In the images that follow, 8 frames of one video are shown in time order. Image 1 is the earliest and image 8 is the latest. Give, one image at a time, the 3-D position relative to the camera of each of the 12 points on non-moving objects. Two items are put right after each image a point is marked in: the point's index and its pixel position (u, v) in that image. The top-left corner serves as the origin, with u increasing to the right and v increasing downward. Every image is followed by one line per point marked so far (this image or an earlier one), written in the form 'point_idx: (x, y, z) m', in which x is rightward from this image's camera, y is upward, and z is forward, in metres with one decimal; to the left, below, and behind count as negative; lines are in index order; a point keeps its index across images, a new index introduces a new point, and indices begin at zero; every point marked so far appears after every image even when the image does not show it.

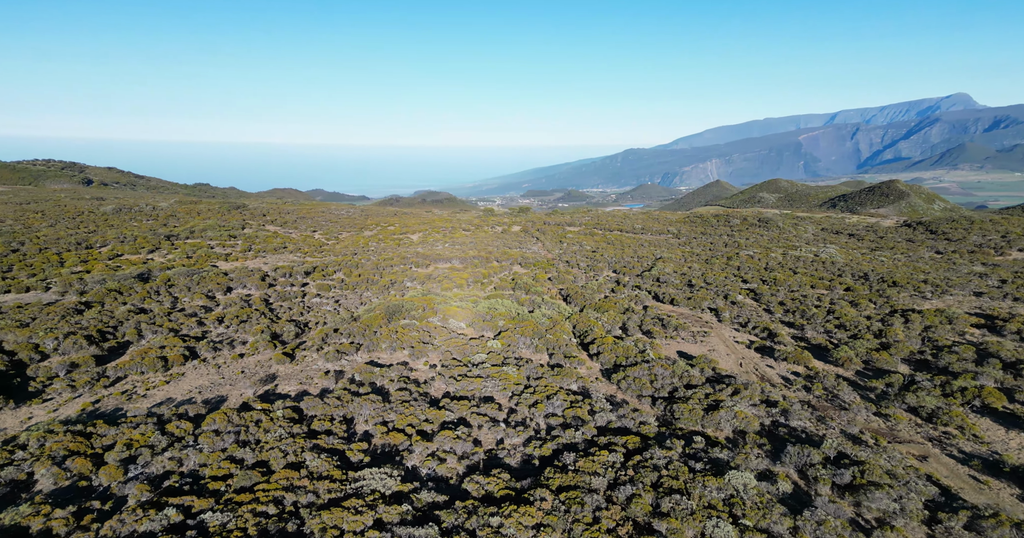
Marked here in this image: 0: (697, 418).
0: (+5.4, -4.4, +15.2) m
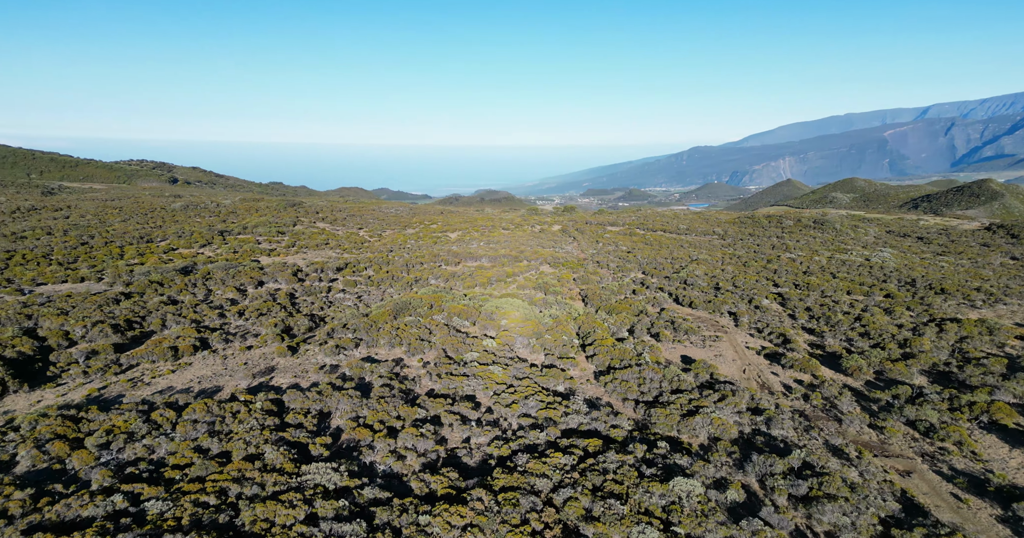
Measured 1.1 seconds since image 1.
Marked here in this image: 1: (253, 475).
0: (+4.5, -4.4, +14.7) m
1: (-5.1, -4.1, +10.4) m
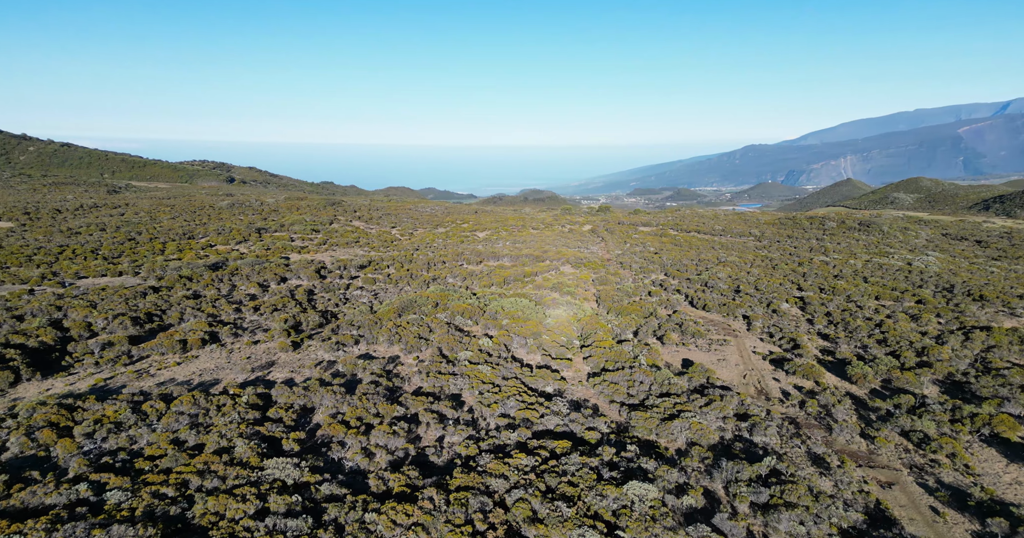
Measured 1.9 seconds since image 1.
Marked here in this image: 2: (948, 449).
0: (+3.8, -4.4, +14.4) m
1: (-5.9, -4.0, +10.4) m
2: (+11.7, -4.9, +14.2) m
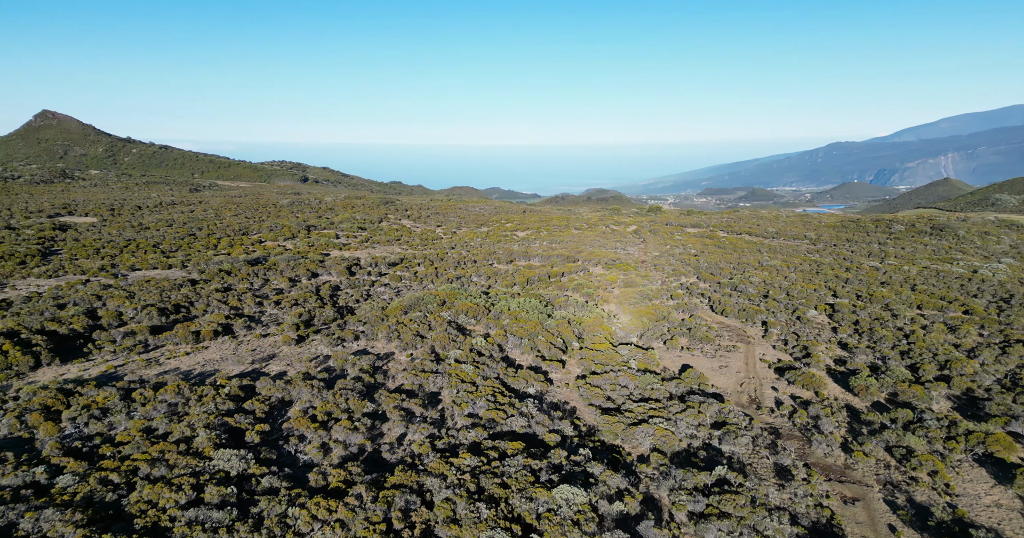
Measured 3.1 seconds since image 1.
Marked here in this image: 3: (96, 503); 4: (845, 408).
0: (+2.8, -4.4, +14.2) m
1: (-7.1, -3.8, +10.7) m
2: (+10.7, -5.1, +13.6) m
3: (-7.4, -4.2, +9.4) m
4: (+12.5, -5.1, +19.4) m
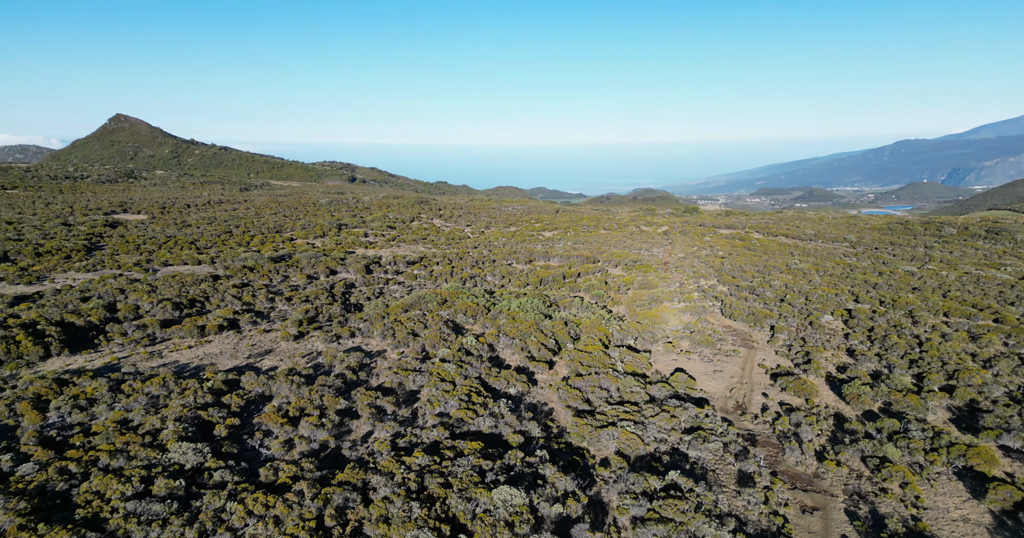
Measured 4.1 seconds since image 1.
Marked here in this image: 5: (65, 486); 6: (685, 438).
0: (+1.9, -4.5, +14.1) m
1: (-8.1, -3.7, +10.9) m
2: (+9.7, -5.3, +13.3) m
3: (-8.5, -4.1, +9.6) m
4: (+11.7, -5.3, +19.0) m
5: (-8.3, -4.1, +9.8) m
6: (+4.7, -4.6, +14.2) m
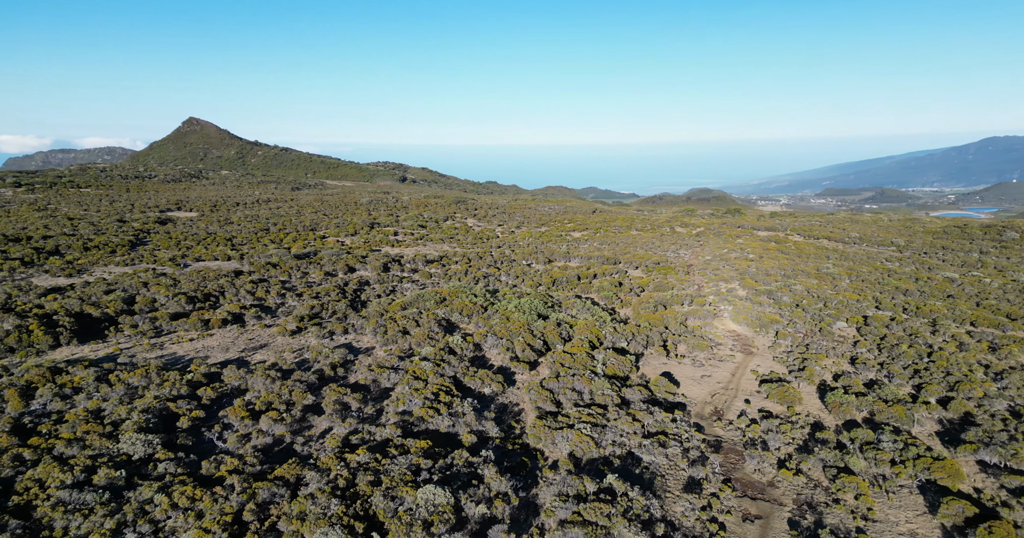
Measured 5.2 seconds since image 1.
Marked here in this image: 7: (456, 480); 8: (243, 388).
0: (+0.7, -4.6, +14.2) m
1: (-9.4, -3.6, +11.4) m
2: (+8.5, -5.5, +13.1) m
3: (-9.8, -4.0, +10.1) m
4: (+10.7, -5.6, +18.8) m
5: (-9.6, -3.9, +10.2) m
6: (+3.5, -4.7, +14.2) m
7: (-1.1, -4.2, +10.4) m
8: (-9.3, -4.1, +17.8) m
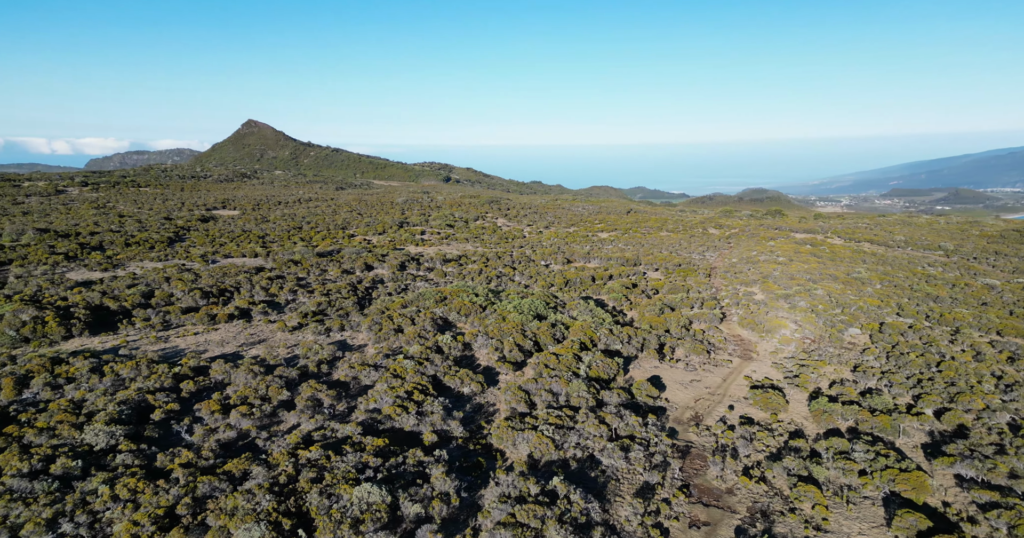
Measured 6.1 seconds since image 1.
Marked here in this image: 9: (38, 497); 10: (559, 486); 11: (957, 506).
0: (-0.3, -4.6, +14.4) m
1: (-10.5, -3.6, +11.9) m
2: (+7.4, -5.7, +13.0) m
3: (-11.0, -3.9, +10.6) m
4: (+9.8, -5.8, +18.6) m
5: (-10.8, -3.9, +10.7) m
6: (+2.5, -4.8, +14.3) m
7: (-2.2, -4.3, +10.7) m
8: (-10.2, -4.0, +18.3) m
9: (-8.6, -4.2, +9.8) m
10: (+1.0, -4.5, +10.7) m
11: (+11.8, -6.3, +13.8) m
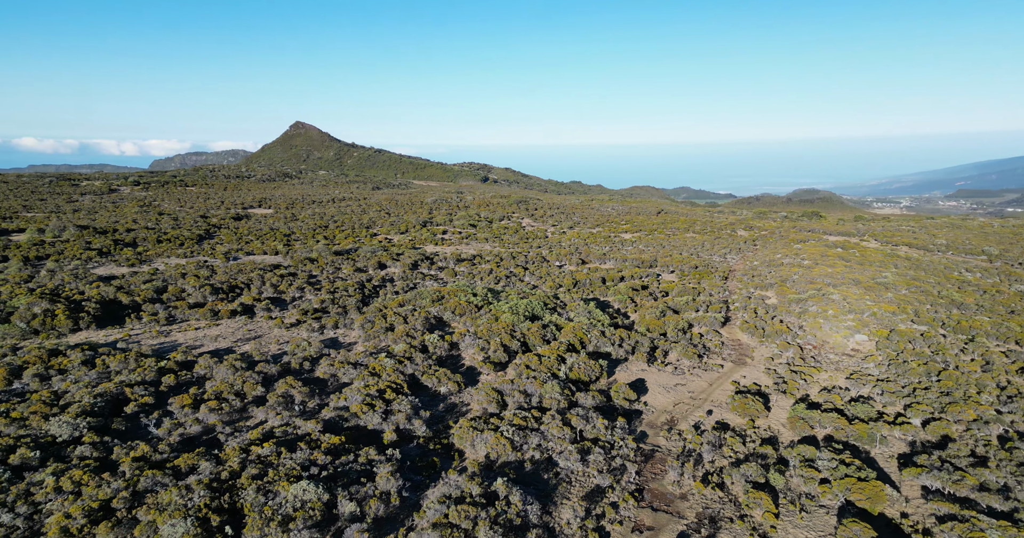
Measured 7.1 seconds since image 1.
0: (-1.4, -4.7, +14.6) m
1: (-11.7, -3.5, +12.4) m
2: (+6.2, -5.9, +13.1) m
3: (-12.2, -3.9, +11.1) m
4: (+8.7, -6.1, +18.6) m
5: (-12.0, -3.8, +11.3) m
6: (+1.4, -5.0, +14.5) m
7: (-3.4, -4.4, +11.0) m
8: (-11.2, -3.9, +18.8) m
9: (-9.9, -4.2, +10.3) m
10: (-0.2, -4.6, +11.0) m
11: (+10.6, -6.6, +13.8) m
